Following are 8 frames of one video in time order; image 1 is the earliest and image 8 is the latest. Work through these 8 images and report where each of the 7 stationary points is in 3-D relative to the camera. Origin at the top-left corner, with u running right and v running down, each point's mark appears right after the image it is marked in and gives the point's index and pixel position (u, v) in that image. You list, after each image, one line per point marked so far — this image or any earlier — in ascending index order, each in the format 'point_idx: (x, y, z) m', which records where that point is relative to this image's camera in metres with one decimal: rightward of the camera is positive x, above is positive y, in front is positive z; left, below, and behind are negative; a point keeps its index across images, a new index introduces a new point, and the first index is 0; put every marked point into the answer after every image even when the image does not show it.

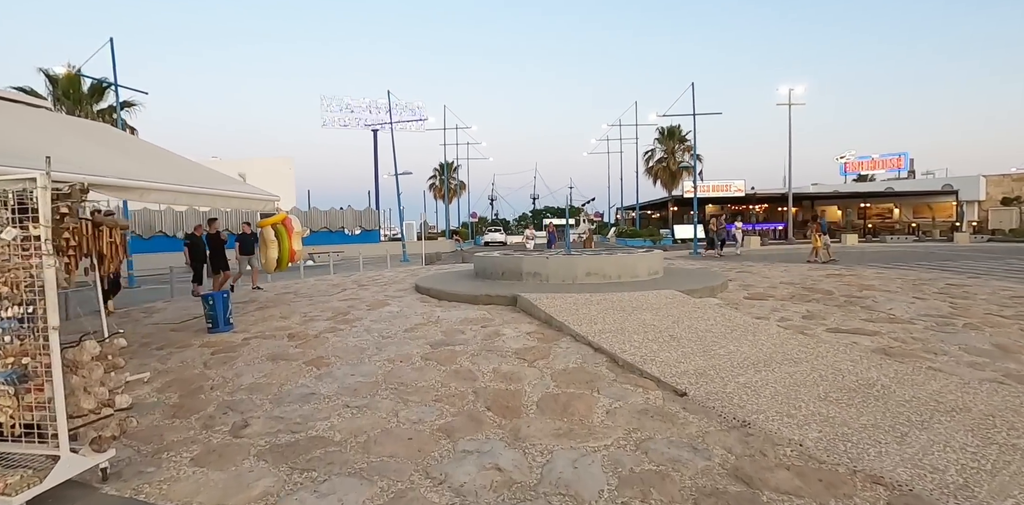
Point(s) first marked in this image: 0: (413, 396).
0: (-1.0, -1.4, +5.1) m
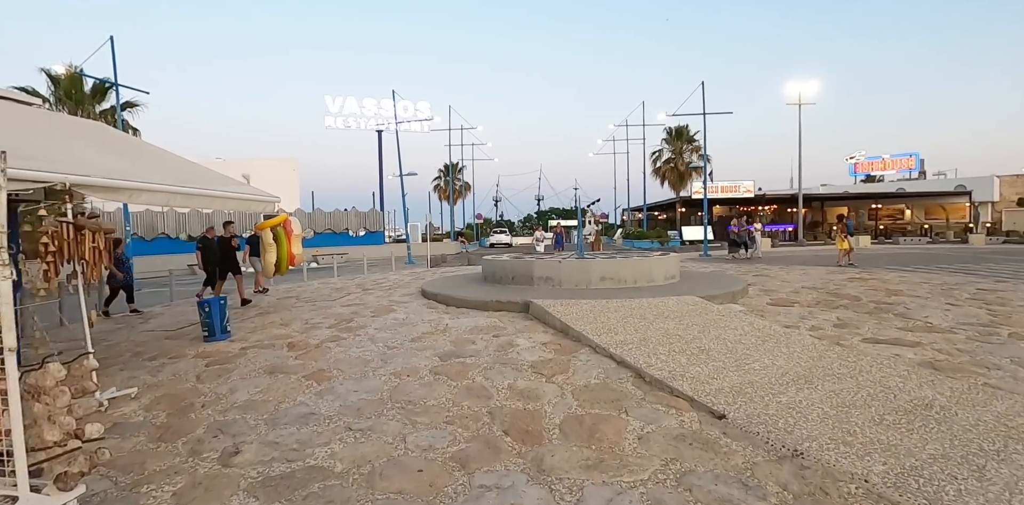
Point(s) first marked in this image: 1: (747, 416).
0: (-0.8, -1.4, +4.6) m
1: (+2.0, -1.4, +4.4) m
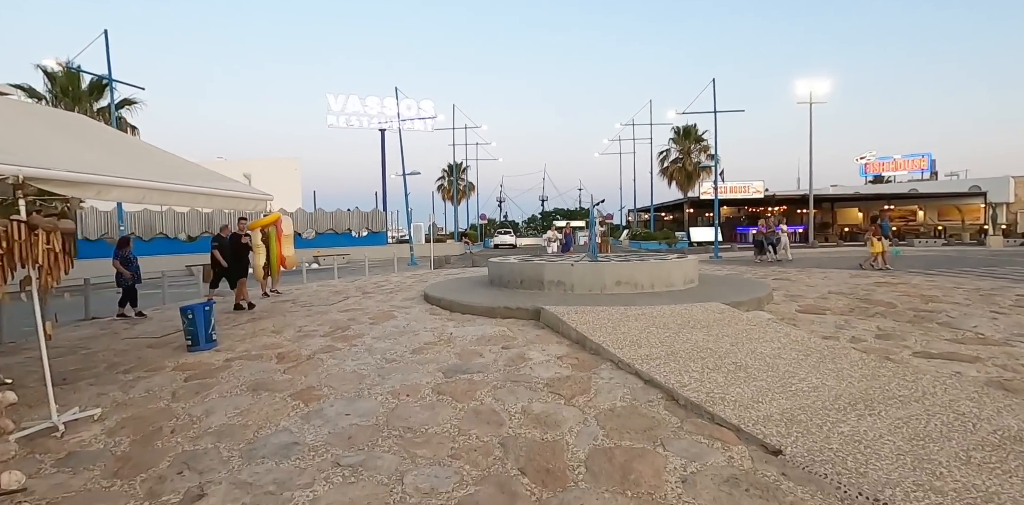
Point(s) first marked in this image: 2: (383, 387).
0: (-0.7, -1.5, +3.9) m
1: (+2.1, -1.4, +3.7) m
2: (-1.3, -1.3, +5.2) m
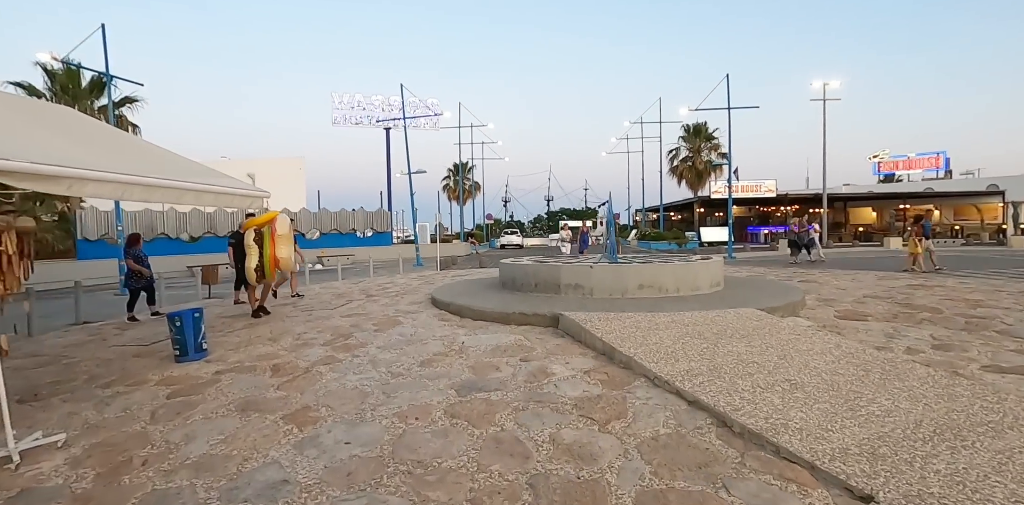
0: (-0.5, -1.5, +3.3) m
1: (+2.3, -1.4, +3.0) m
2: (-1.1, -1.4, +4.6) m
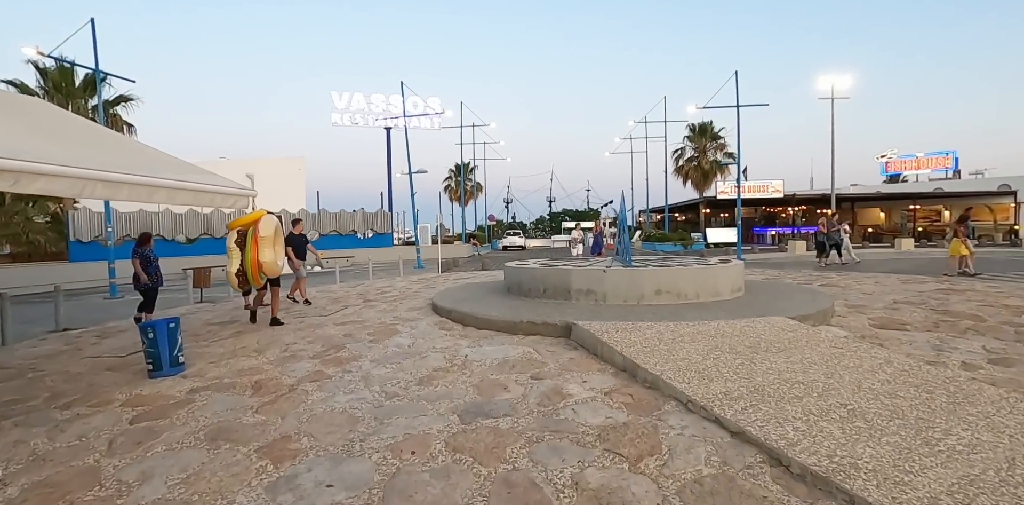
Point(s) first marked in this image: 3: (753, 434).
0: (-0.4, -1.5, +2.6) m
1: (+2.4, -1.5, +2.4) m
2: (-1.0, -1.4, +3.9) m
3: (+1.7, -1.3, +3.6) m
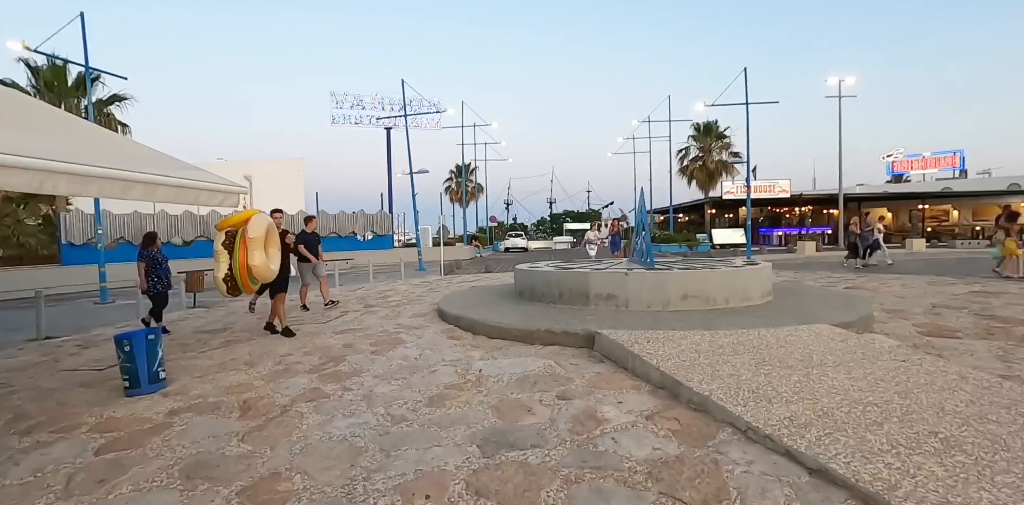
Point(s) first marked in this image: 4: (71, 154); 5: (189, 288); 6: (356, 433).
0: (-0.2, -1.5, +2.0) m
1: (+2.6, -1.5, +1.8) m
2: (-0.8, -1.4, +3.3) m
3: (+1.9, -1.3, +3.0) m
4: (-4.2, +0.9, +5.0) m
5: (-8.4, -0.9, +13.6) m
6: (-1.2, -1.4, +4.0) m
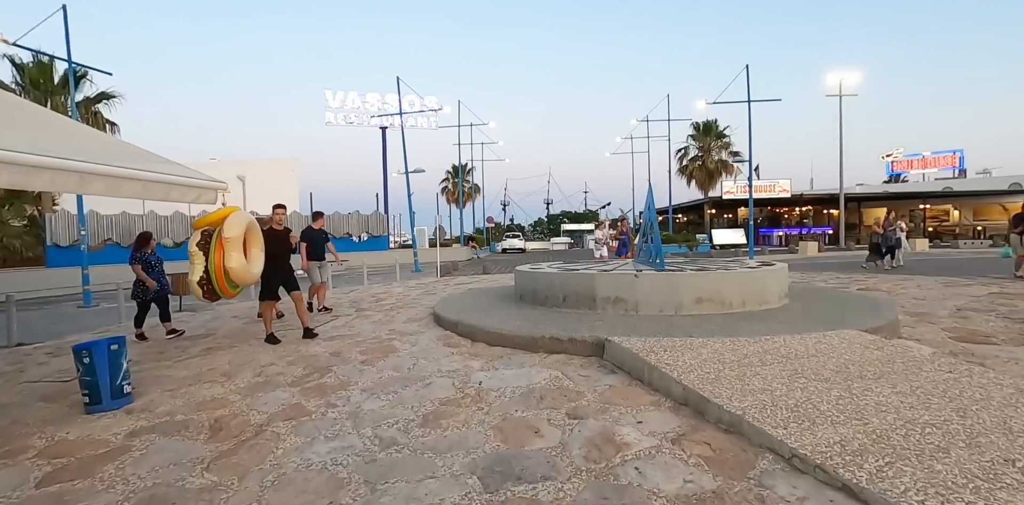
0: (-0.1, -1.5, +1.5) m
1: (+2.6, -1.4, +1.3) m
2: (-0.7, -1.4, +2.8) m
3: (+1.9, -1.3, +2.5) m
4: (-4.1, +0.9, +4.4) m
5: (-8.5, -1.0, +13.1) m
6: (-1.2, -1.4, +3.5) m
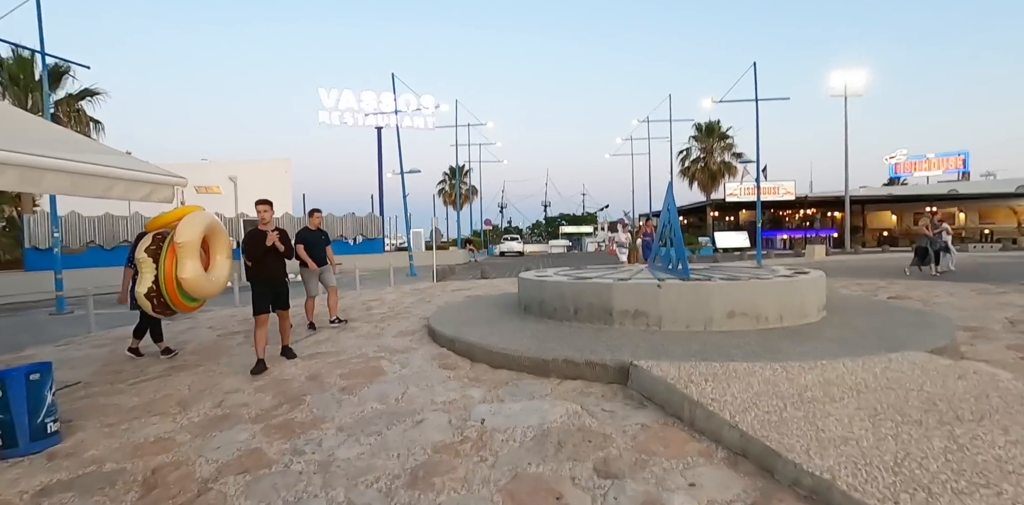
0: (0.0, -1.6, +0.6) m
1: (+2.7, -1.5, +0.4) m
2: (-0.7, -1.5, +1.9) m
3: (+2.0, -1.3, +1.6) m
4: (-4.1, +0.9, +3.5) m
5: (-8.4, -1.1, +12.2) m
6: (-1.1, -1.4, +2.6) m
